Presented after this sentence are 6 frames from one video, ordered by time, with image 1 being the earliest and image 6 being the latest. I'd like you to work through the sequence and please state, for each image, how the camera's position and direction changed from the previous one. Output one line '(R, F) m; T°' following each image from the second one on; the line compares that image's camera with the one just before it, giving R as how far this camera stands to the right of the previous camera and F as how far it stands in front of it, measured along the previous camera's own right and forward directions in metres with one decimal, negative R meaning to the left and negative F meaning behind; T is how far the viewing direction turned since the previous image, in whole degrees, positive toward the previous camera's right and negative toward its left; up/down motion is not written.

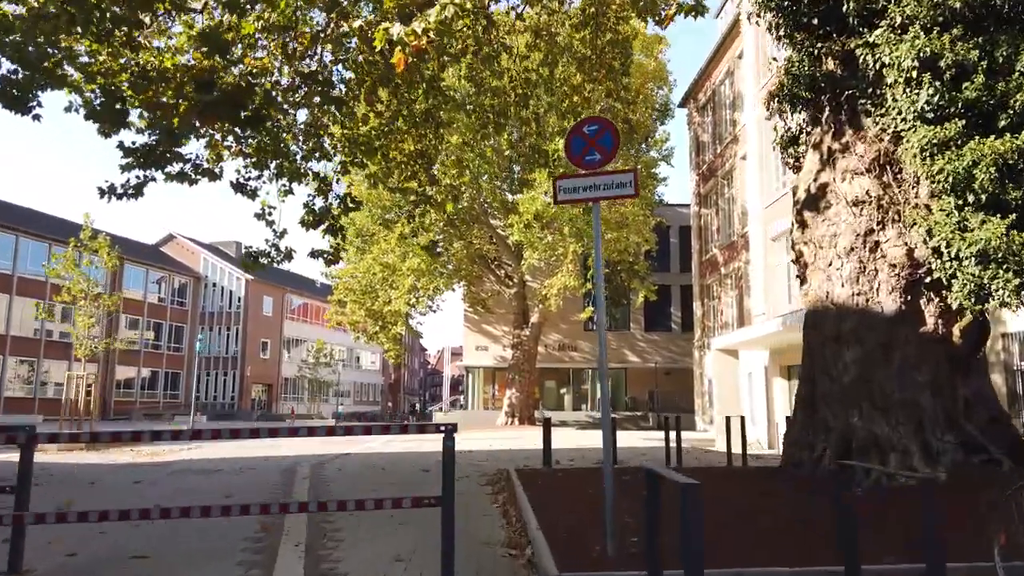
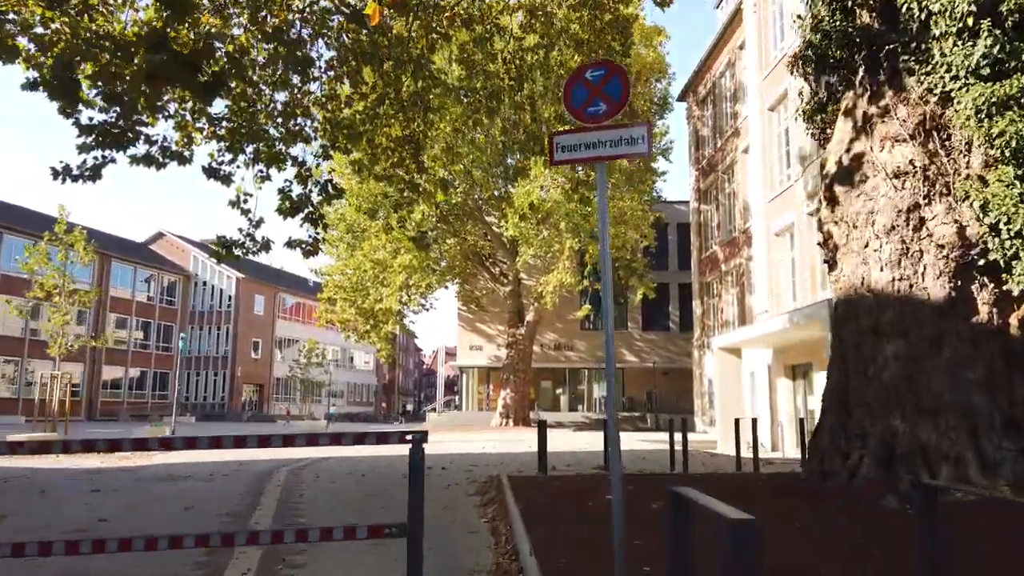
(0.0, +0.8) m; 0°
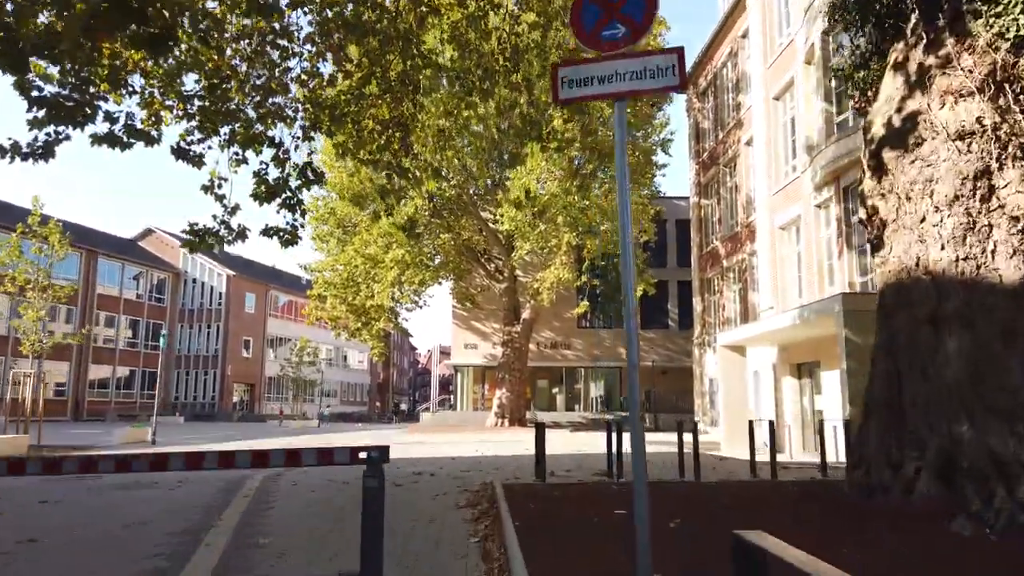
(0.0, +0.9) m; 0°
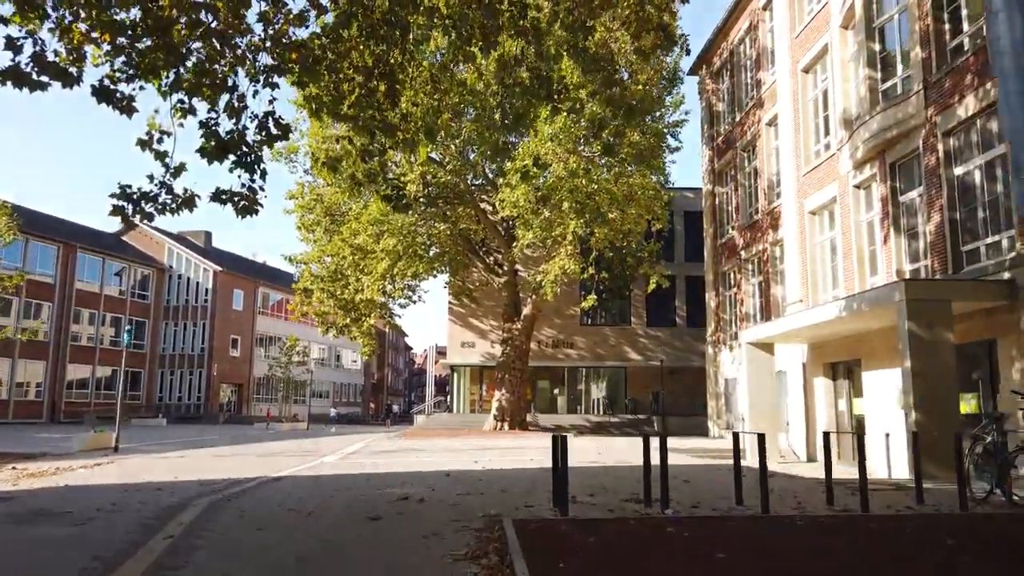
(-0.2, +2.1) m; 0°
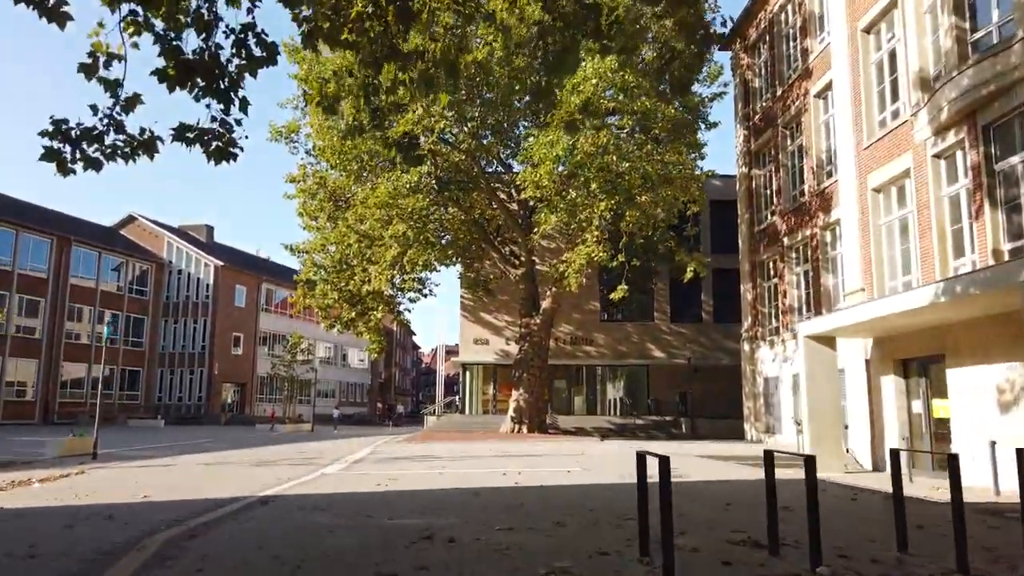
(-0.5, +2.2) m; 0°
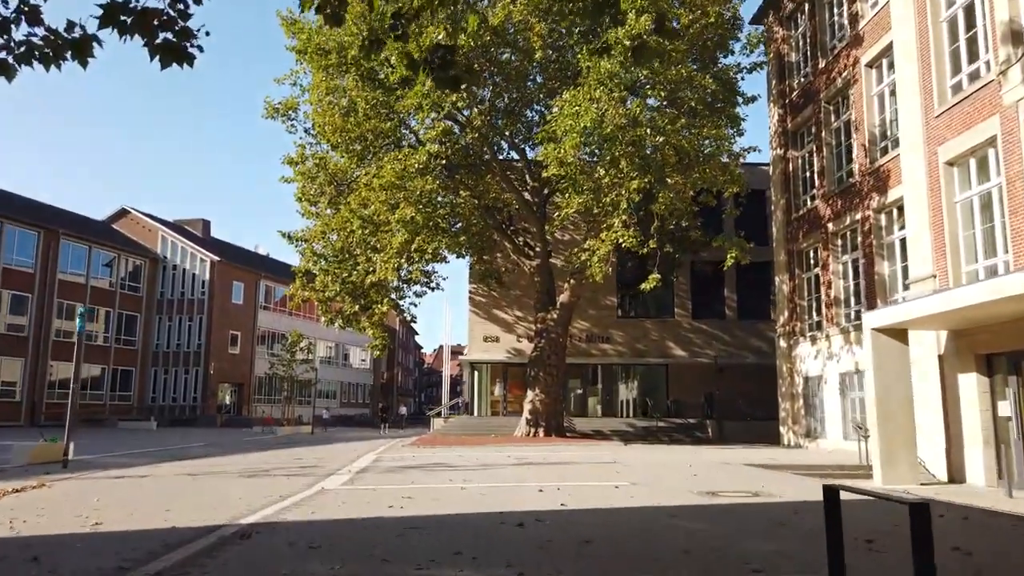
(-0.5, +2.1) m; 0°
